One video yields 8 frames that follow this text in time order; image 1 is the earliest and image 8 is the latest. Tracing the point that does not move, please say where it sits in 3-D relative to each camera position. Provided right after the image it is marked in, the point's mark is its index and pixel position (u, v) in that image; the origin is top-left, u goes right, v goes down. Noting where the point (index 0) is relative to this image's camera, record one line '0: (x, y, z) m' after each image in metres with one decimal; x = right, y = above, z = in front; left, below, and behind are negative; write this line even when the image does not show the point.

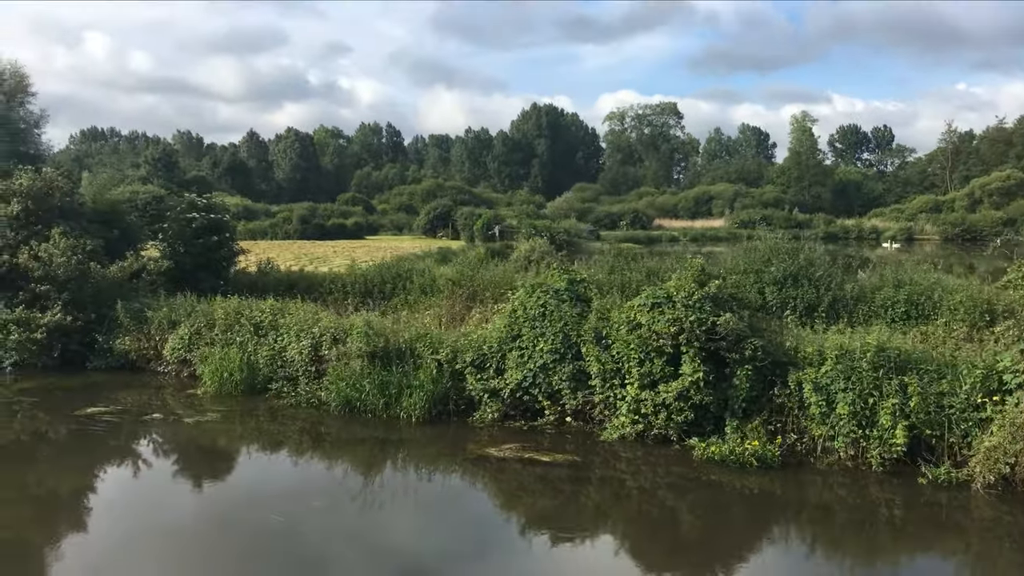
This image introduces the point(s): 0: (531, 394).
0: (+0.2, -1.3, +11.0) m
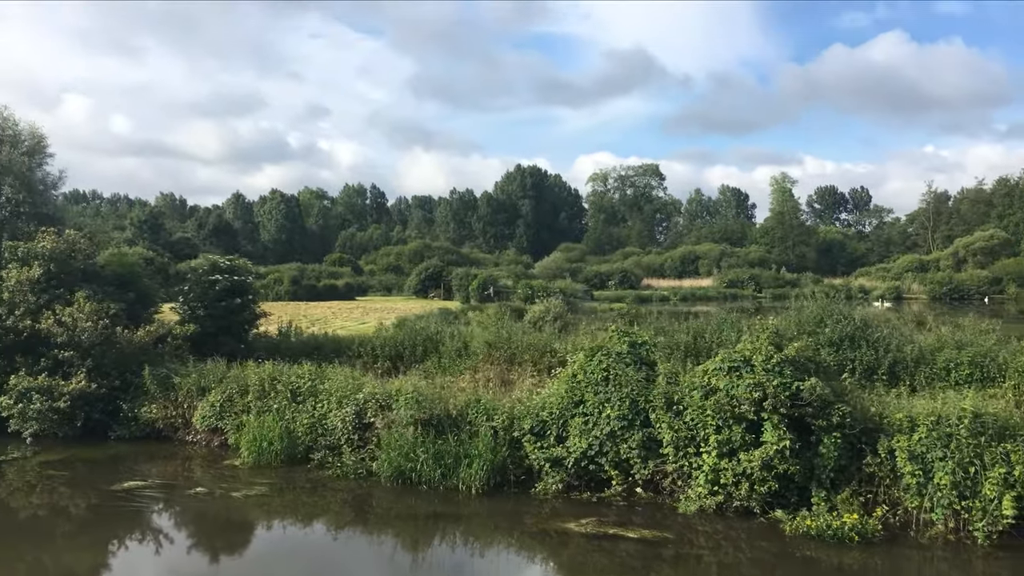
0: (+1.0, -2.1, +10.5) m
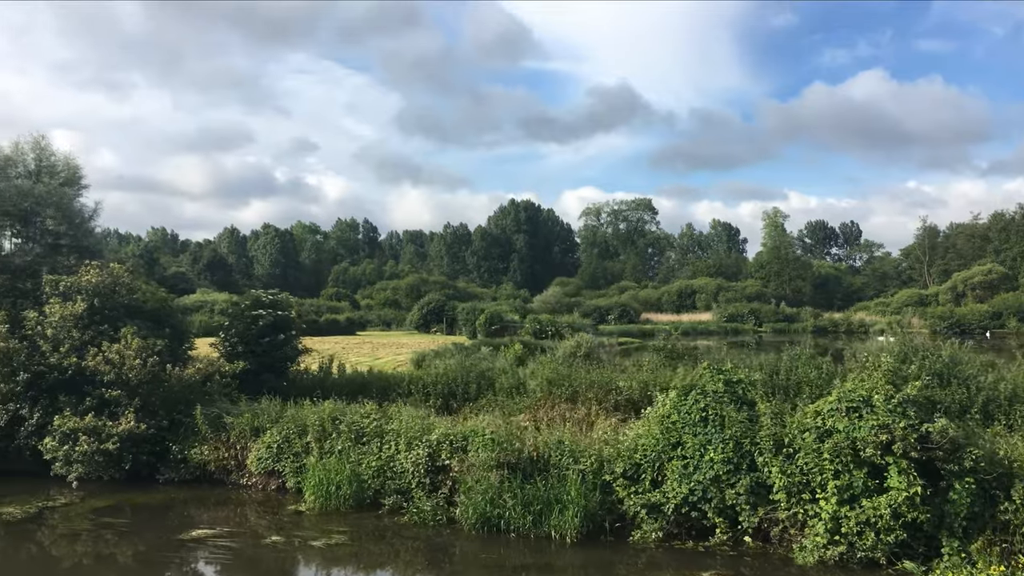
0: (+2.1, -2.5, +9.9) m
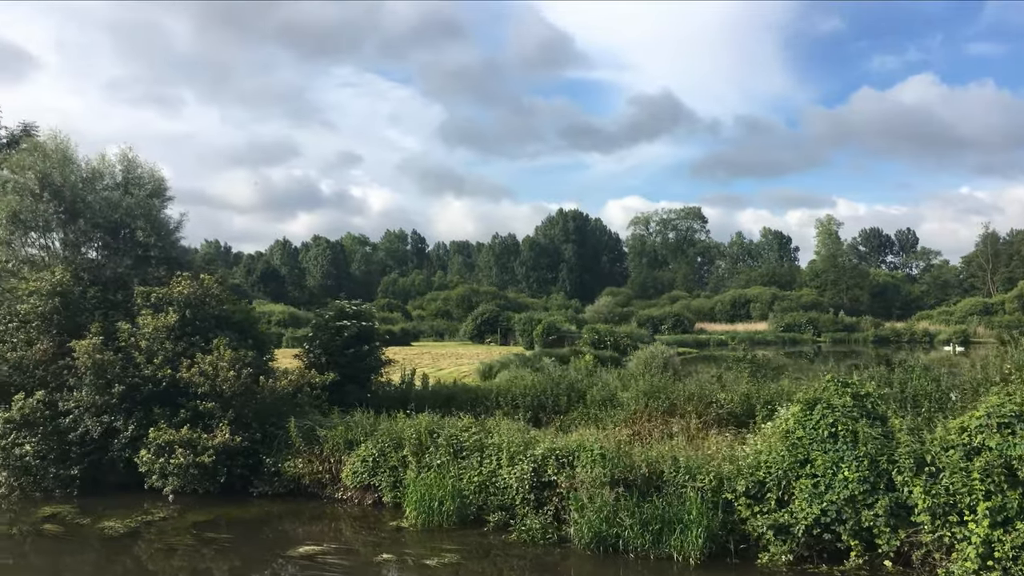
0: (+3.4, -2.6, +9.4) m
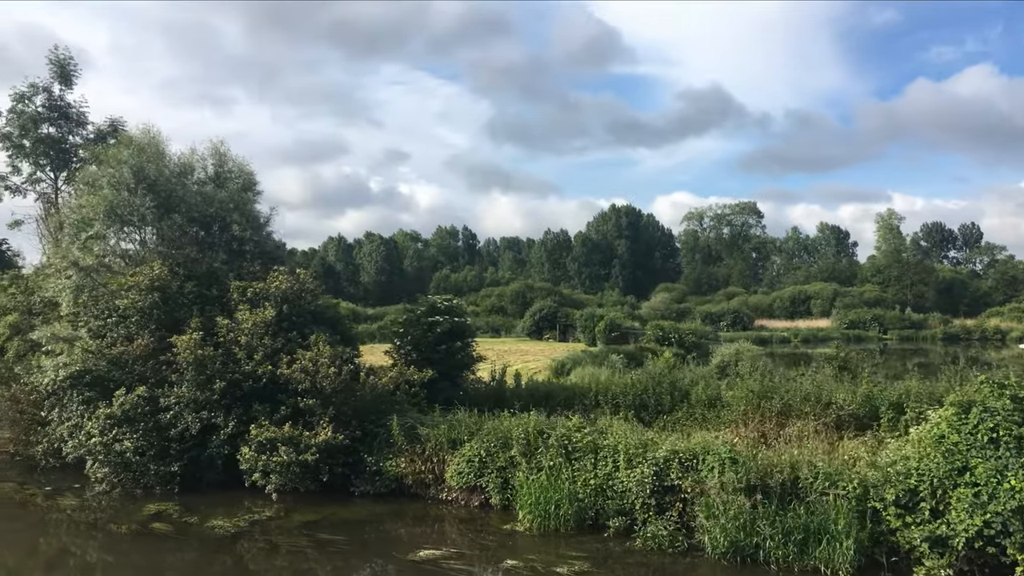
0: (+4.8, -2.5, +8.7) m
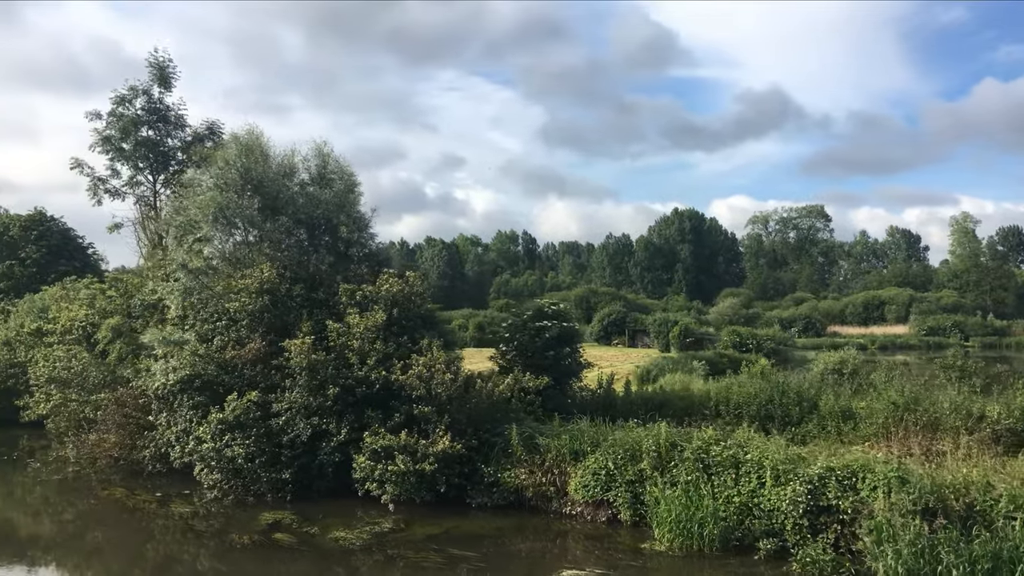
0: (+6.3, -2.6, +7.7) m
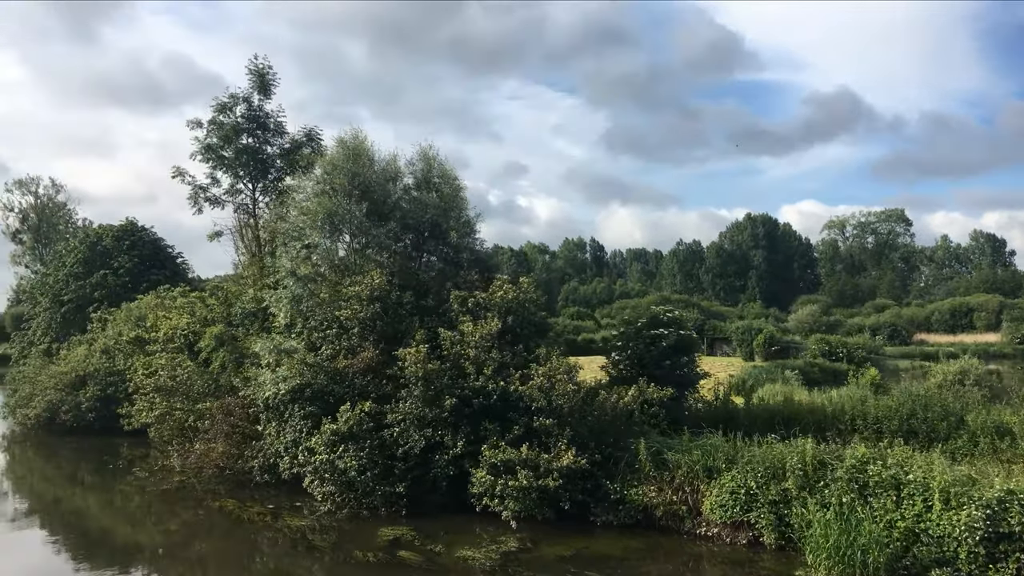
0: (+7.6, -2.6, +6.5) m
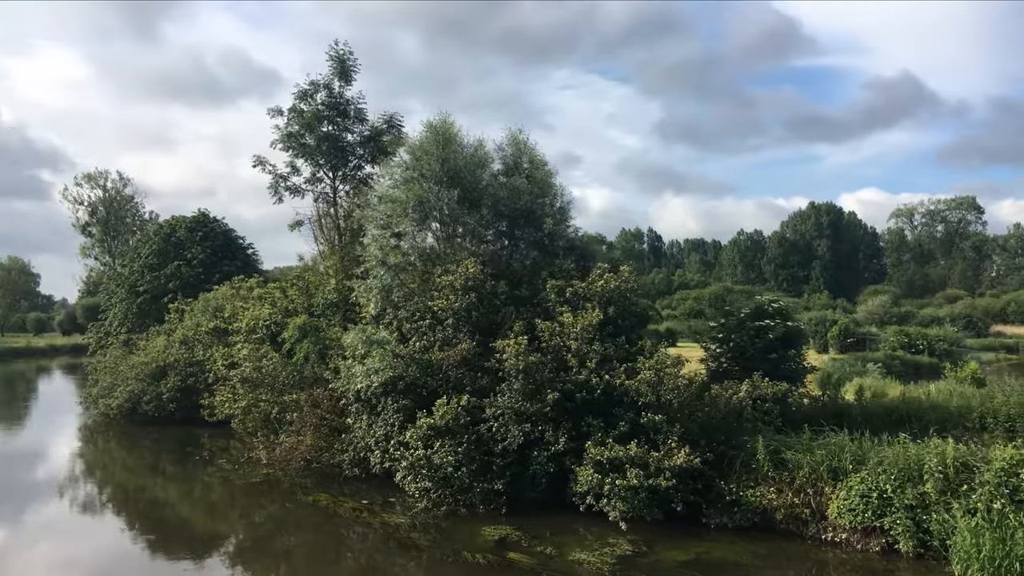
0: (+8.7, -2.5, +5.4) m
